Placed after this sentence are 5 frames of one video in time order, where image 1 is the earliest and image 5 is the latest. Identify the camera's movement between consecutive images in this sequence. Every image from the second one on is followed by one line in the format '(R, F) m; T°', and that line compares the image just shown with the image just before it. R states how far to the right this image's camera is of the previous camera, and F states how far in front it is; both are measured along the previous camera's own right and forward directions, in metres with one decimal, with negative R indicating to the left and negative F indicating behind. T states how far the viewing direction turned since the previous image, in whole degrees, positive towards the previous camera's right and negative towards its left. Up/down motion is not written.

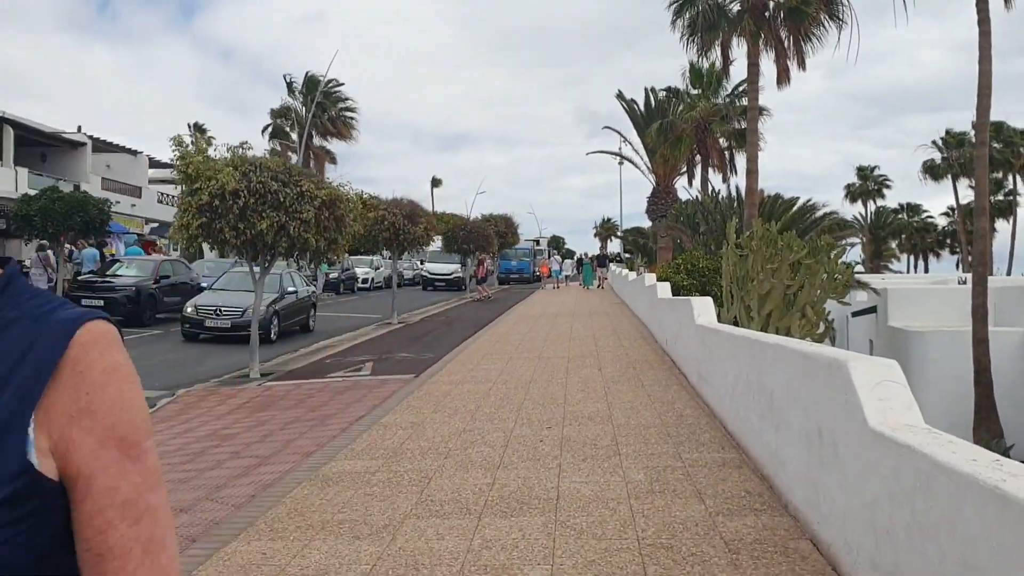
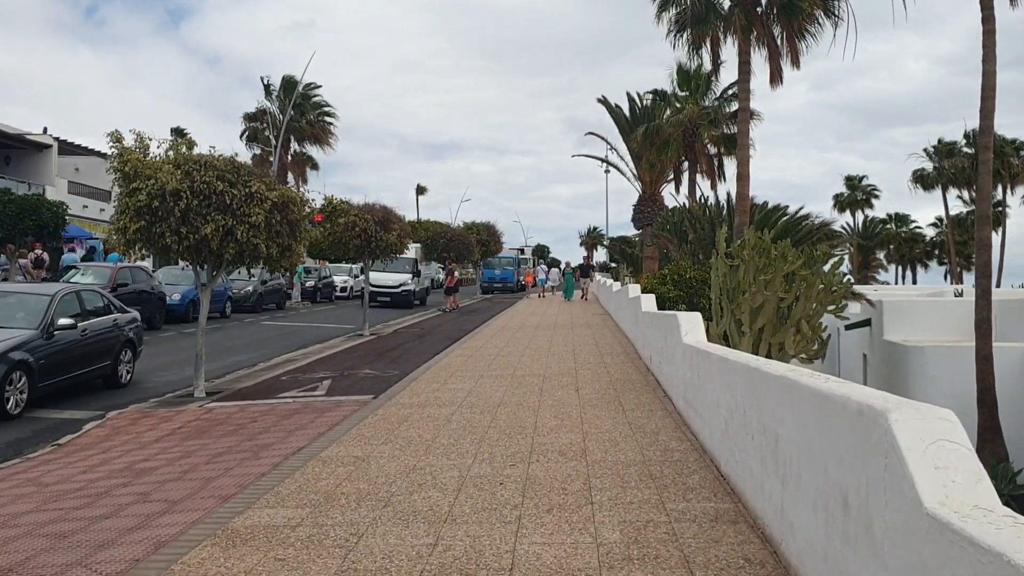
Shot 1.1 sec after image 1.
(+0.2, +1.0) m; +1°
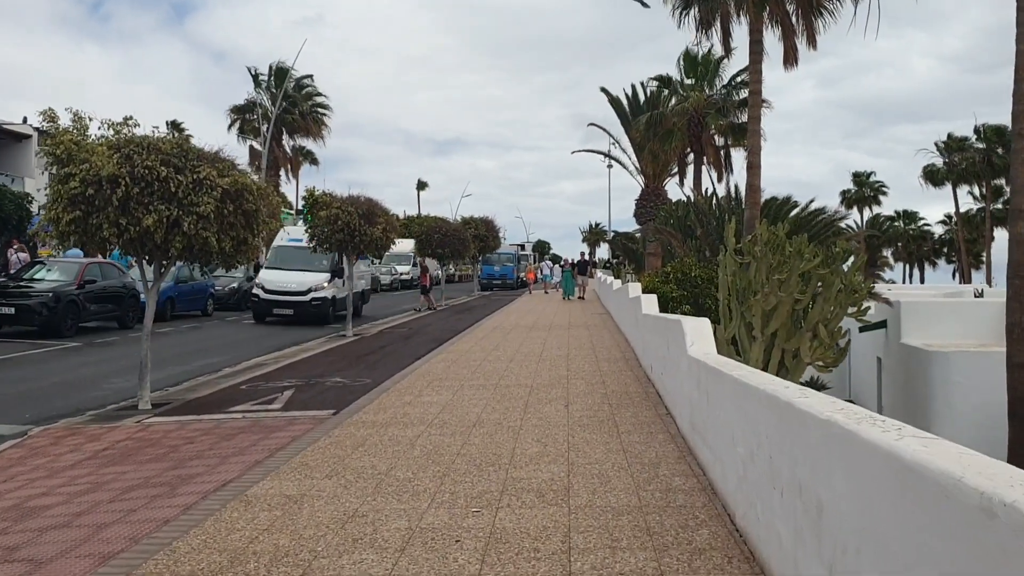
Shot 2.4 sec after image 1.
(+0.2, +1.3) m; 0°
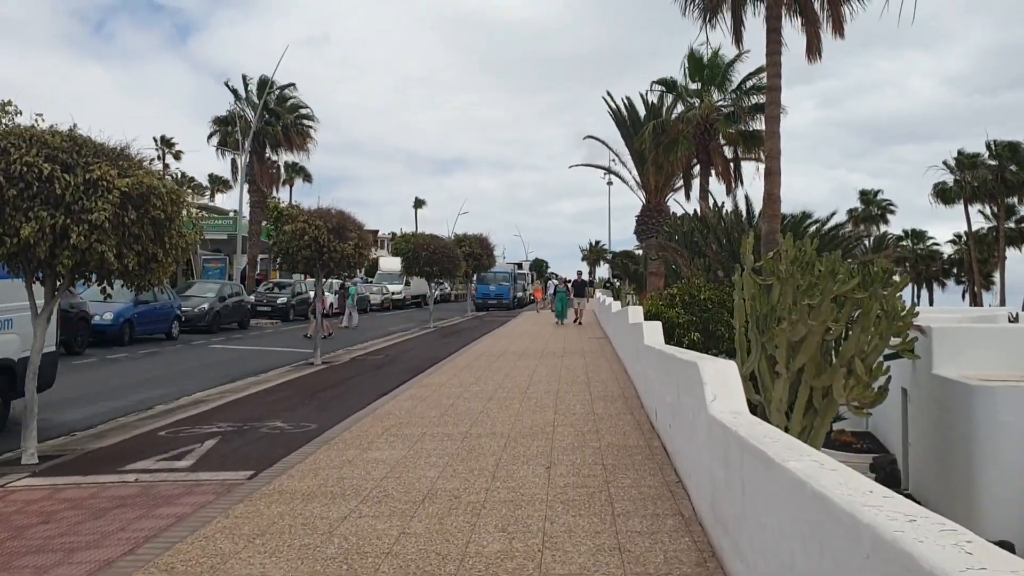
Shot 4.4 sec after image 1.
(+0.3, +1.9) m; 0°
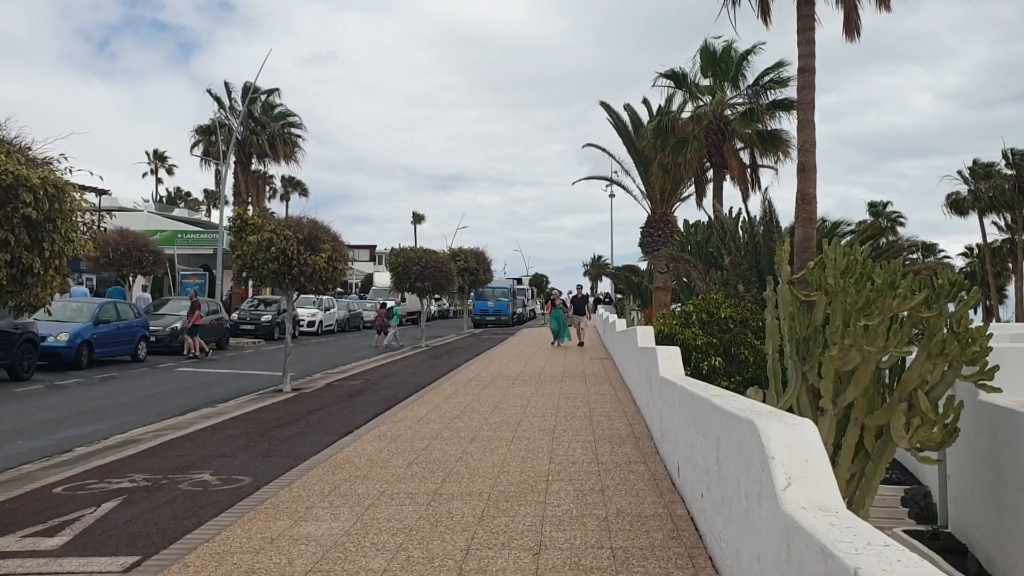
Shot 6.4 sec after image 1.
(+0.2, +1.9) m; 0°
